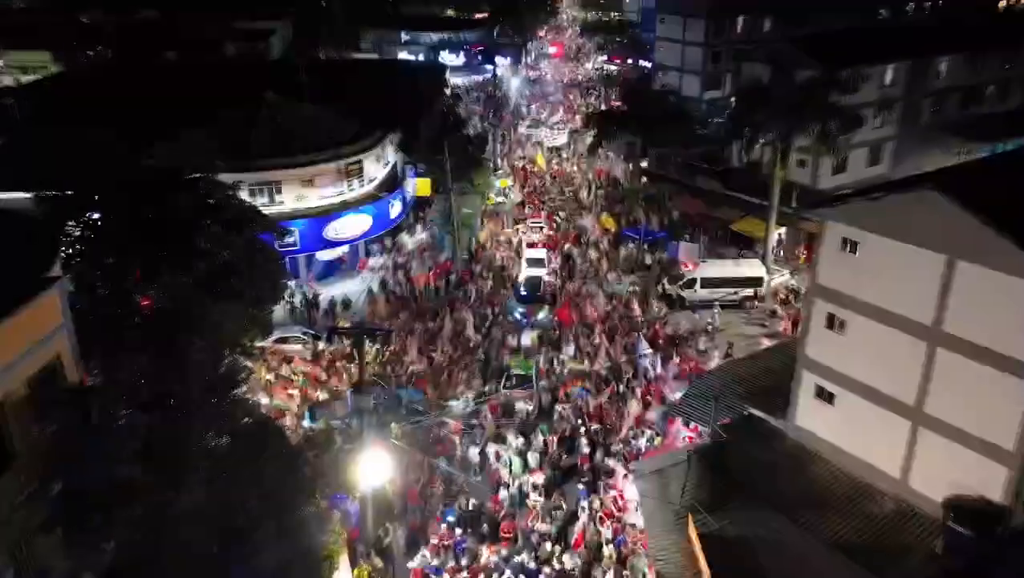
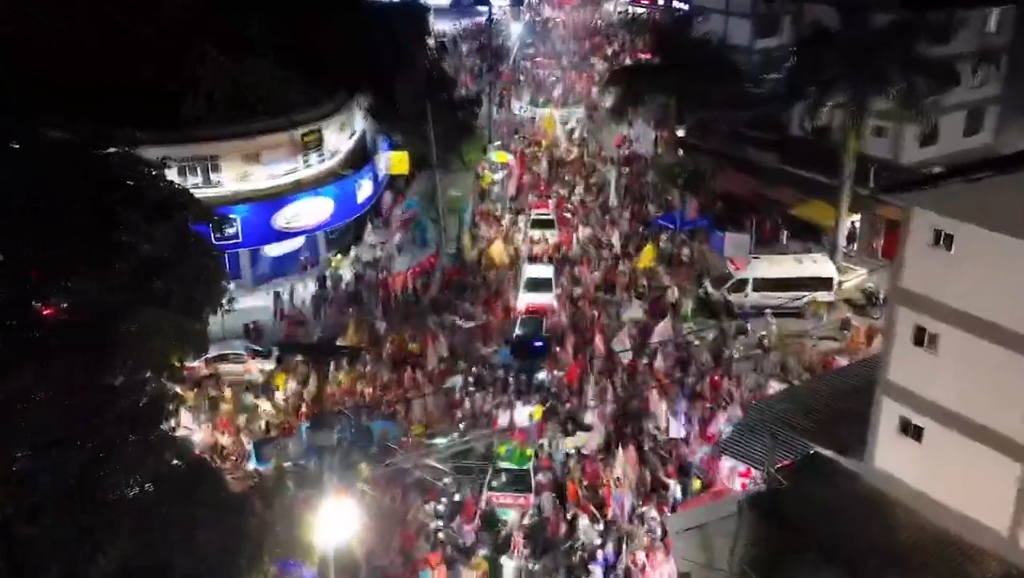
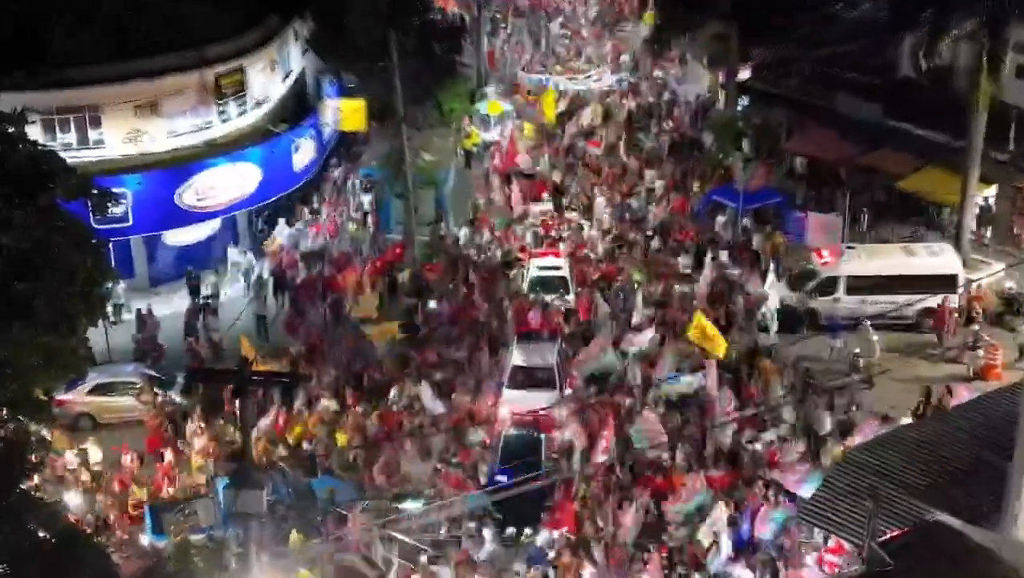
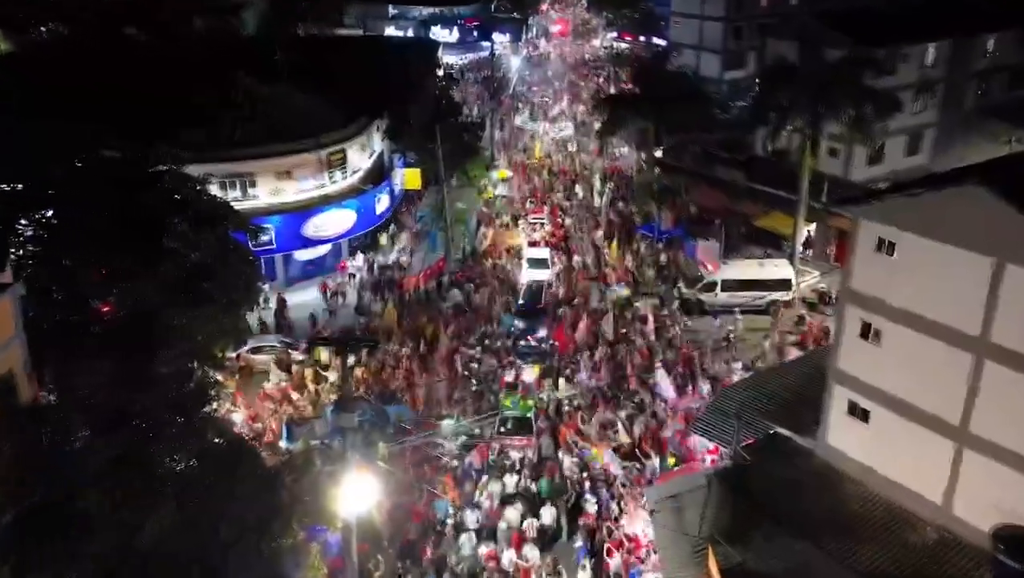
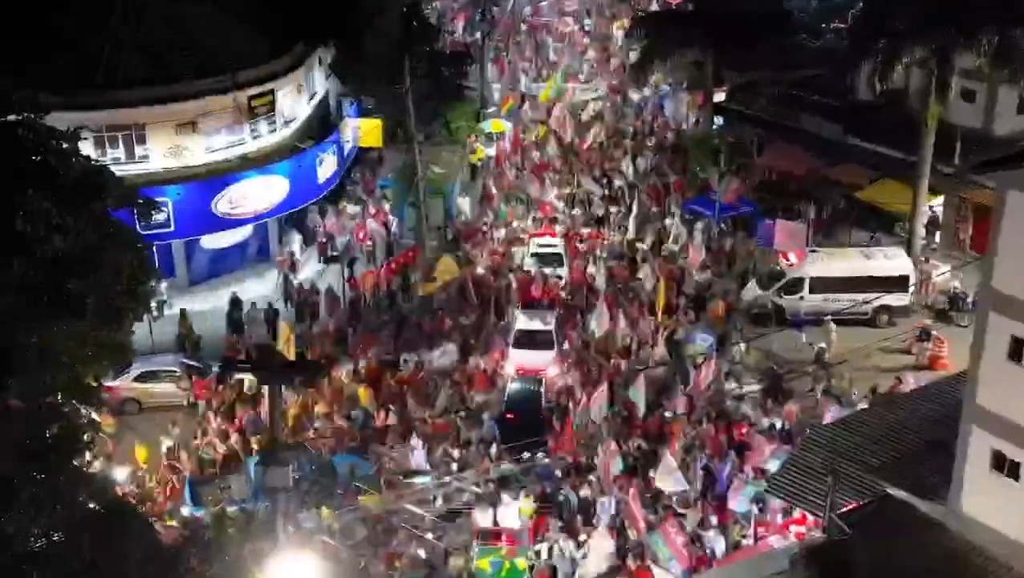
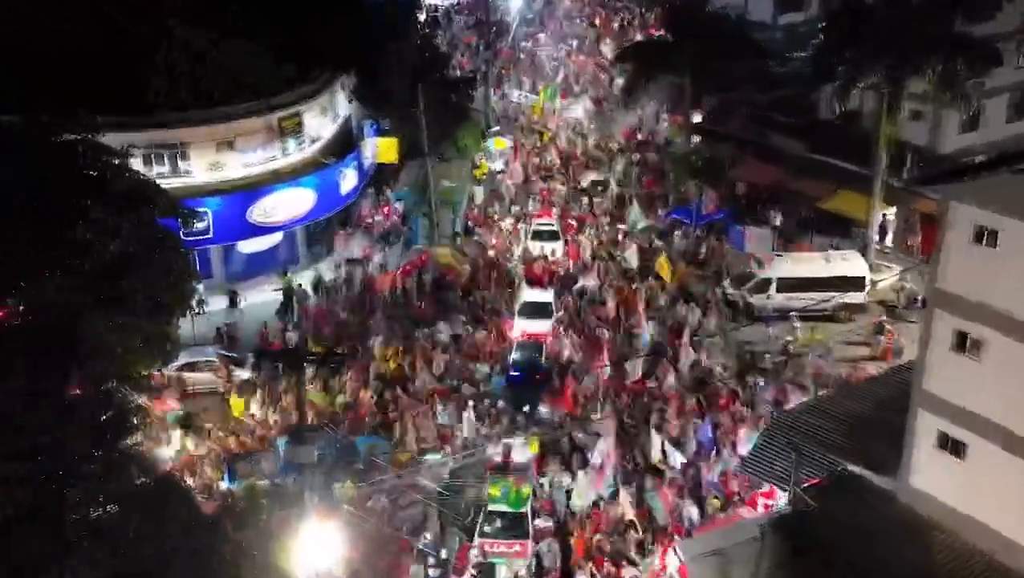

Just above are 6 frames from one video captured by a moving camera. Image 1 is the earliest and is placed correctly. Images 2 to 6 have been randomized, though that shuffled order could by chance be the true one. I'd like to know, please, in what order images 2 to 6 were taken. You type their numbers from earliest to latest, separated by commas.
4, 2, 6, 5, 3
